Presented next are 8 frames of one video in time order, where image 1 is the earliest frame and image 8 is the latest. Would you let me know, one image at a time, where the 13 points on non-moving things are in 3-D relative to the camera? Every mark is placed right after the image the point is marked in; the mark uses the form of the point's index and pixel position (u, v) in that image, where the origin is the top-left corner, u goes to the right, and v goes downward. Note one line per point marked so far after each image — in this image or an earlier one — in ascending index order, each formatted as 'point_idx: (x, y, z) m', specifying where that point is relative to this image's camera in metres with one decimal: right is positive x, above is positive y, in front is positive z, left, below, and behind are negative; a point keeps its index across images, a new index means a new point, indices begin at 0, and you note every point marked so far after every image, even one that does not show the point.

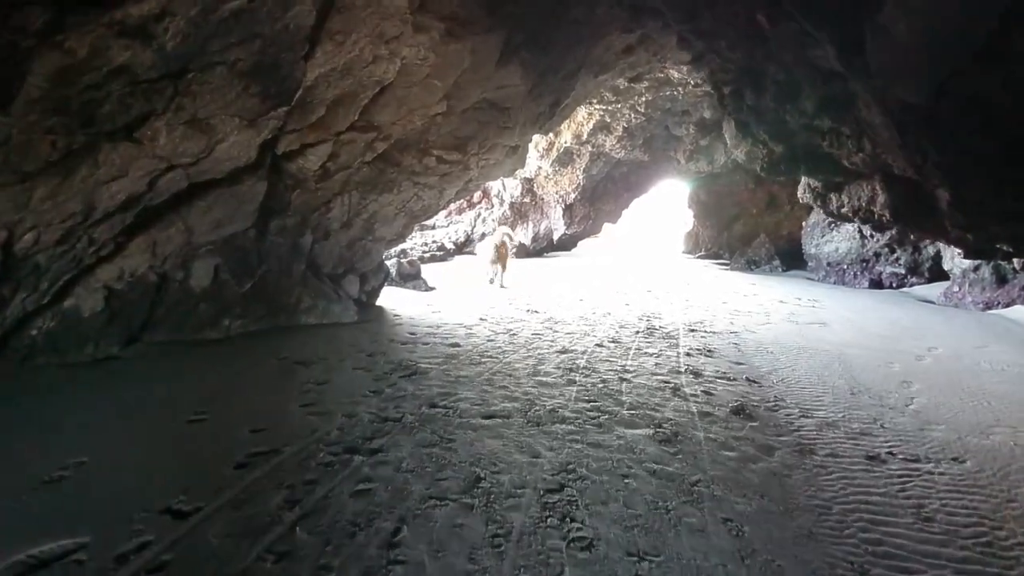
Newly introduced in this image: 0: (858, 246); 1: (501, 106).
0: (+7.8, +1.0, +13.9) m
1: (-0.1, +2.0, +6.8) m
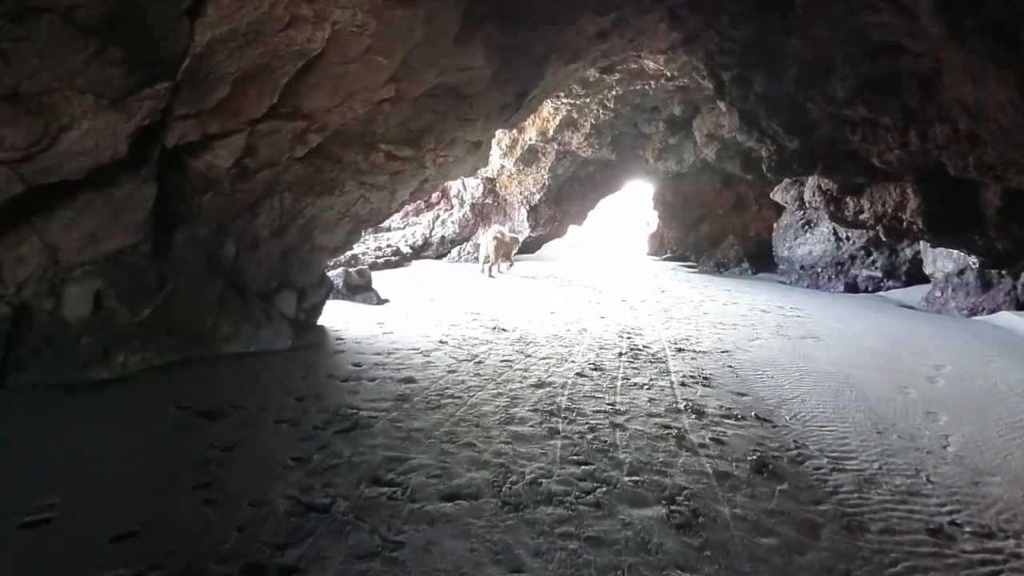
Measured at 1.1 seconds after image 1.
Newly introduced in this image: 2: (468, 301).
0: (+6.9, +0.9, +13.4) m
1: (-0.5, +1.8, +5.7) m
2: (-0.7, -0.2, +9.3) m
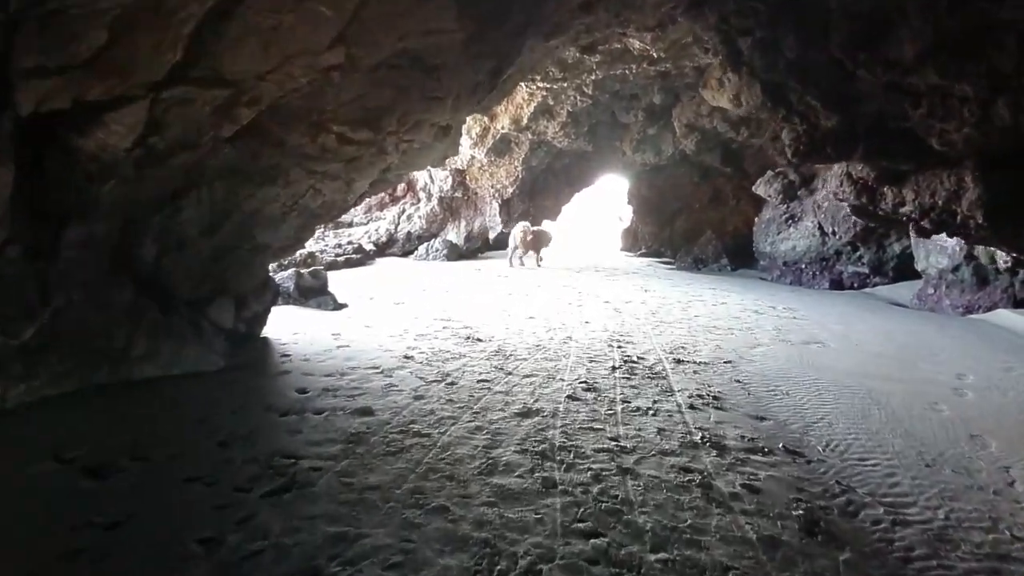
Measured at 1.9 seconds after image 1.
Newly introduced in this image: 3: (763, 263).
0: (+6.4, +0.9, +12.9) m
1: (-0.7, +1.8, +4.8) m
2: (-1.1, -0.2, +8.4) m
3: (+6.0, +0.6, +14.7) m
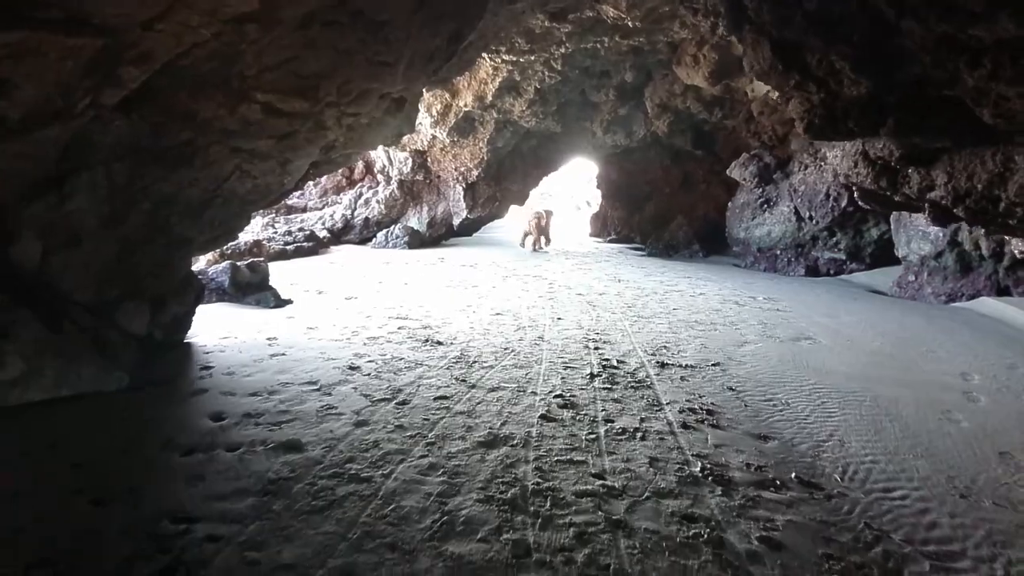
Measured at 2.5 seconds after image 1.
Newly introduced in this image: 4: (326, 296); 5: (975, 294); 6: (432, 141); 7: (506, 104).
0: (+5.7, +1.2, +12.4) m
1: (-0.9, +1.8, +4.0) m
2: (-1.5, -0.1, +7.6) m
3: (+5.2, +0.9, +14.2) m
4: (-2.4, -0.1, +7.8) m
5: (+6.9, -0.1, +9.3) m
6: (-1.6, +3.0, +12.5) m
7: (-0.1, +3.3, +11.2) m
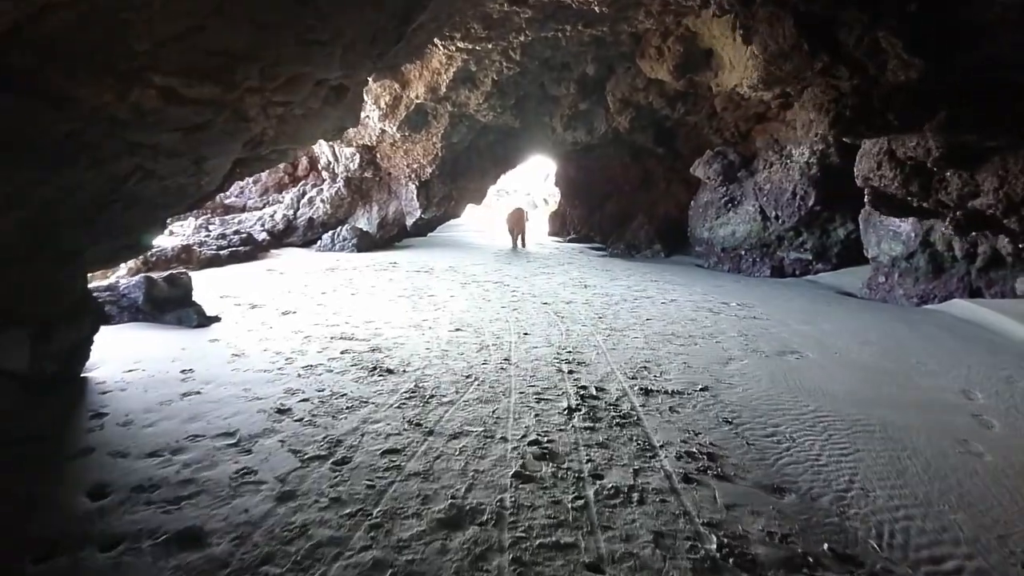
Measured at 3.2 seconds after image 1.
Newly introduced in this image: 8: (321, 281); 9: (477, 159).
0: (+4.8, +1.2, +12.1) m
1: (-1.1, +1.6, +3.2) m
2: (-2.0, -0.3, +6.8) m
3: (+4.2, +0.9, +13.8) m
4: (-2.8, -0.2, +6.9) m
5: (+6.3, -0.1, +9.0) m
6: (-2.5, +2.9, +11.6) m
7: (-0.9, +3.2, +10.4) m
8: (-2.7, +0.1, +8.7) m
9: (-0.7, +2.8, +13.2) m
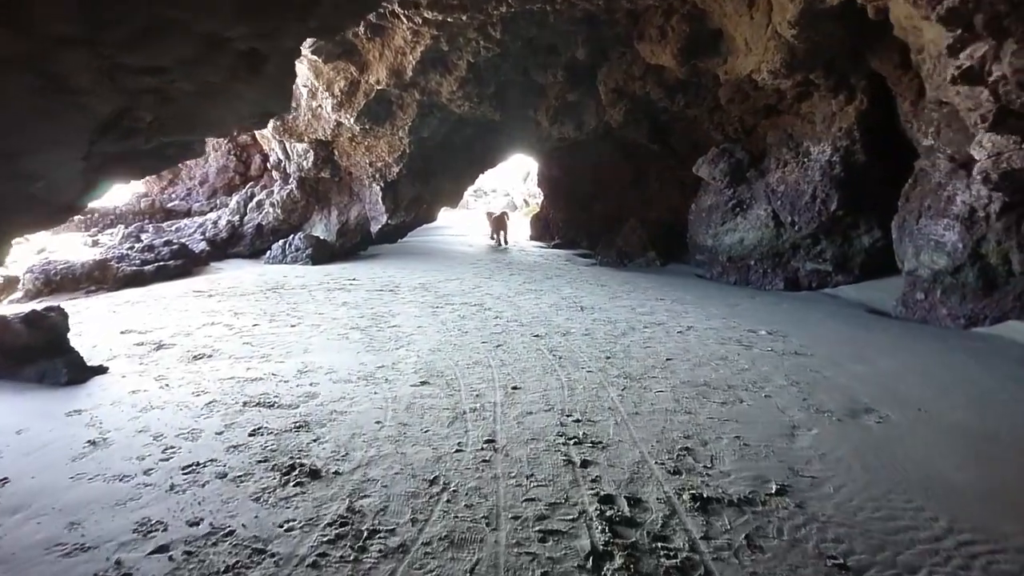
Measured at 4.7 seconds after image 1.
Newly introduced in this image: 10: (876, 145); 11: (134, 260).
0: (+4.5, +0.9, +10.7) m
1: (-1.2, +1.3, +1.6) m
2: (-2.1, -0.6, +5.2) m
3: (+3.8, +0.6, +12.4) m
4: (-3.0, -0.6, +5.3) m
5: (+6.1, -0.4, +7.7) m
6: (-2.8, +2.5, +9.9) m
7: (-1.2, +2.9, +8.8) m
8: (-2.9, -0.2, +7.1) m
9: (-1.1, +2.5, +11.6) m
10: (+5.5, +2.2, +9.4) m
11: (-5.5, +0.4, +9.0) m
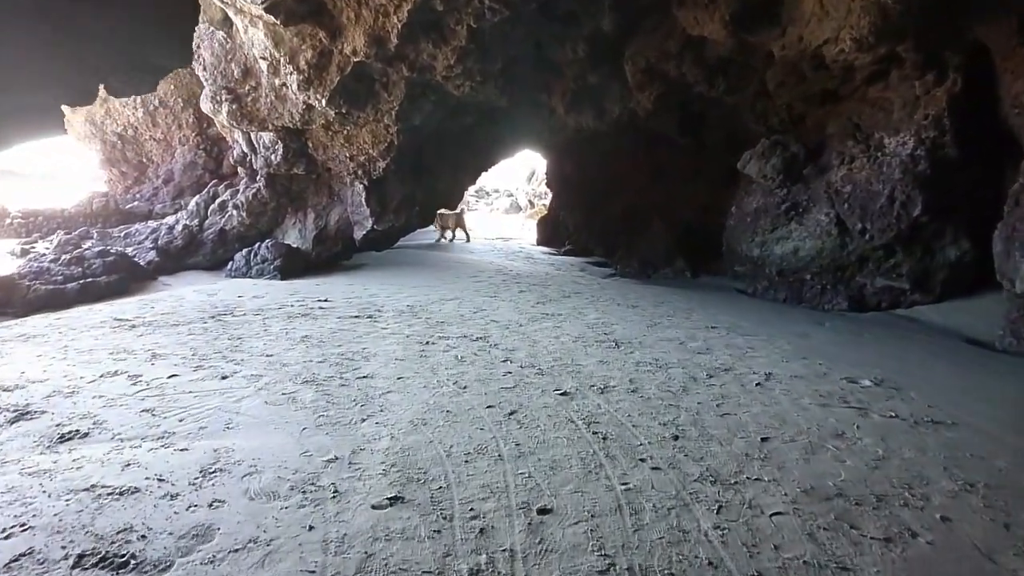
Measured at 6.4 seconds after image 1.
0: (+4.6, +0.6, +9.0) m
1: (-1.0, +1.0, -0.1) m
2: (-2.0, -0.9, +3.4) m
3: (+4.0, +0.3, +10.7) m
4: (-2.8, -0.8, +3.5) m
5: (+6.2, -0.7, +5.9) m
6: (-2.7, +2.3, +8.2) m
7: (-1.0, +2.6, +7.0) m
8: (-2.8, -0.5, +5.3) m
9: (-1.0, +2.2, +9.9) m
10: (+5.7, +1.9, +7.6) m
11: (-5.4, +0.1, +7.2) m
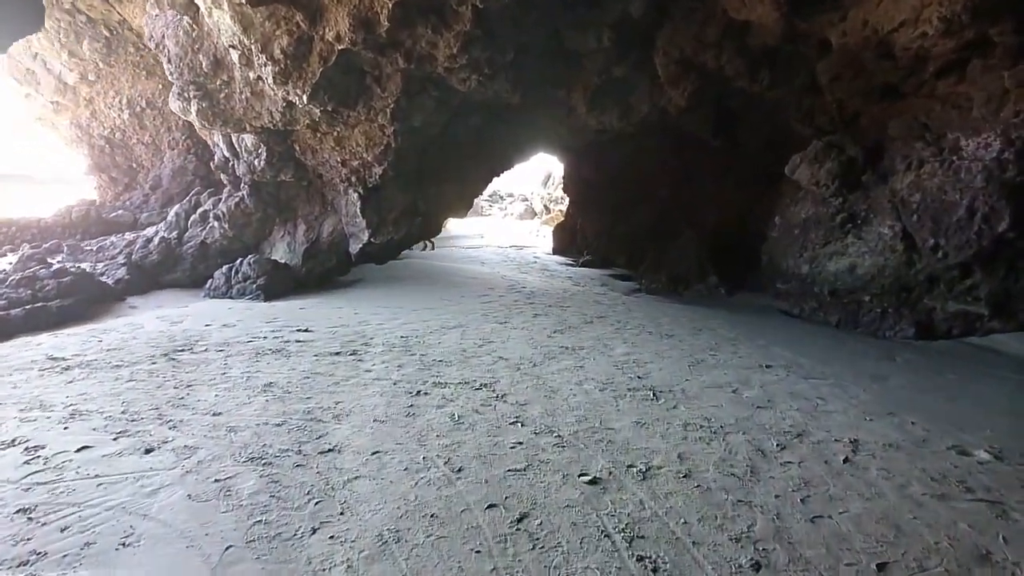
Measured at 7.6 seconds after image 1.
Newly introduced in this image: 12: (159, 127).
0: (+4.8, +0.3, +7.8) m
1: (-1.1, +0.8, -1.2) m
2: (-2.0, -1.1, +2.4) m
3: (+4.2, 0.0, +9.5) m
4: (-2.8, -1.1, +2.5) m
5: (+6.3, -1.0, +4.7) m
6: (-2.5, +2.0, +7.2) m
7: (-0.9, +2.4, +6.0) m
8: (-2.7, -0.7, +4.3) m
9: (-0.8, +1.9, +8.8) m
10: (+5.8, +1.6, +6.4) m
11: (-5.3, -0.1, +6.3) m
12: (-6.6, +3.0, +11.5) m
